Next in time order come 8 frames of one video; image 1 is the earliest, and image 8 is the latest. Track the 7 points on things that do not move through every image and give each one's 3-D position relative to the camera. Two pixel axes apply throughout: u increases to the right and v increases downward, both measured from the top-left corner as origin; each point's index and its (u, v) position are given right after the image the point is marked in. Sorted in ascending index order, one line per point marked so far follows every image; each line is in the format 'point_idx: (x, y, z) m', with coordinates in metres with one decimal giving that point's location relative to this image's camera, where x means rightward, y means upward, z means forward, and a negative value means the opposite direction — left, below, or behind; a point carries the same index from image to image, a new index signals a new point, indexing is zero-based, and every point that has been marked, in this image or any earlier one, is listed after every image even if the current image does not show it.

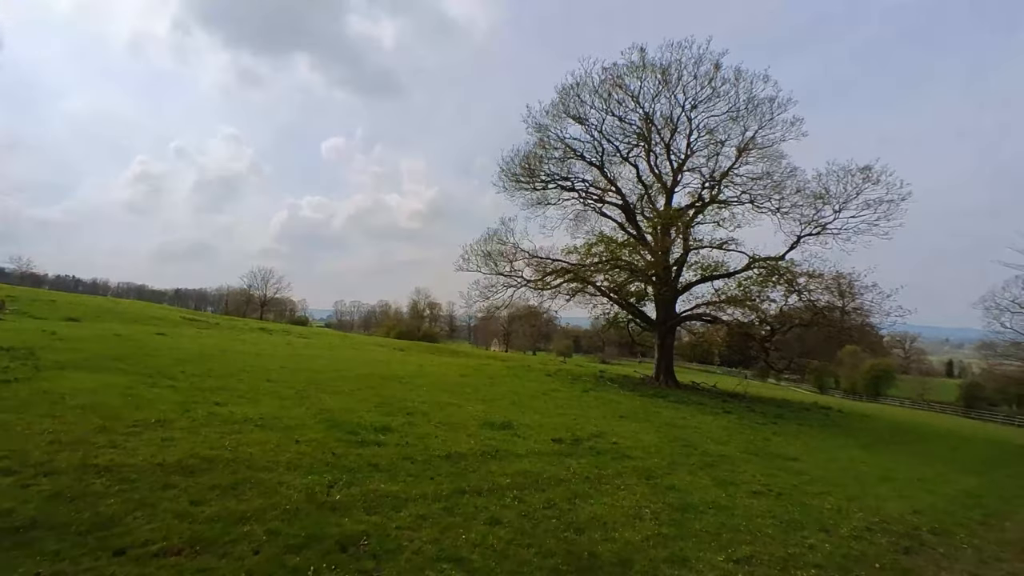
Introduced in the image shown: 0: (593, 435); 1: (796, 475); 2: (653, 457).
0: (+2.7, -4.9, +15.9) m
1: (+8.5, -5.6, +14.5) m
2: (+4.1, -5.0, +14.3) m
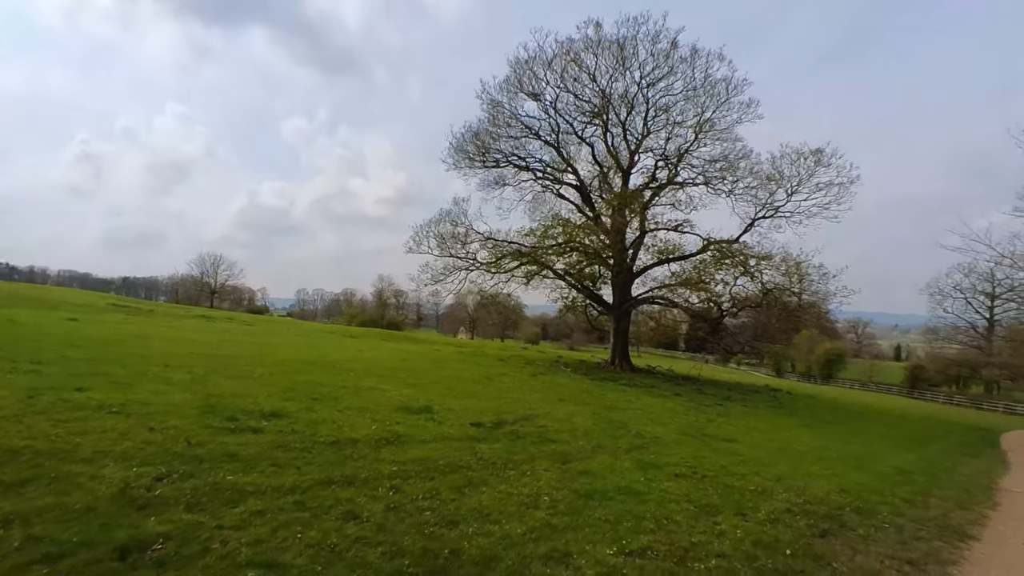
0: (+0.2, -4.1, +14.9) m
1: (+6.1, -4.8, +13.8) m
2: (+1.8, -4.2, +13.3) m
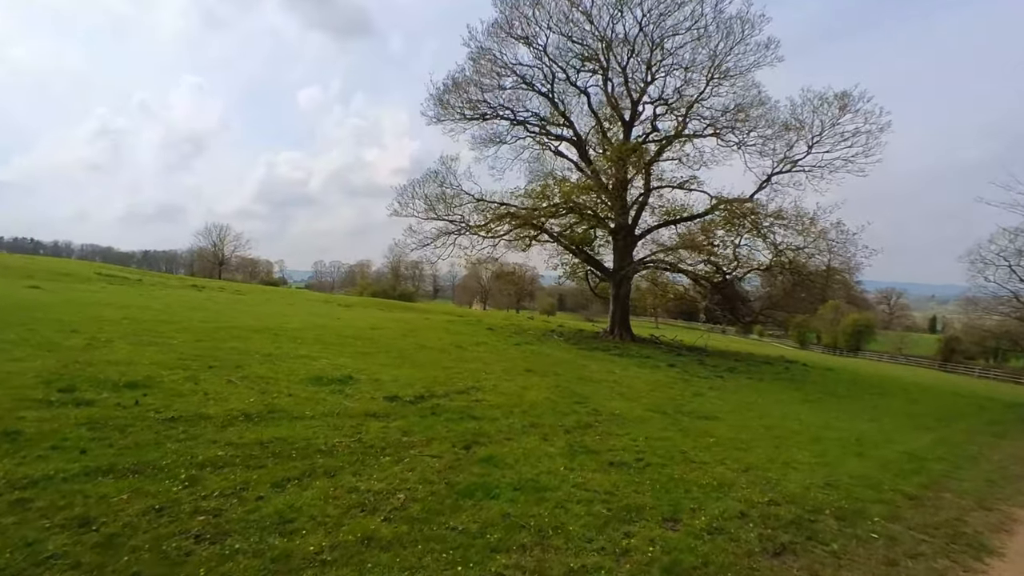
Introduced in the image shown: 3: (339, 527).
0: (-1.5, -2.7, +12.8) m
1: (+4.3, -3.5, +11.4) m
2: (-0.1, -3.0, +11.1) m
3: (-2.0, -2.7, +5.5) m
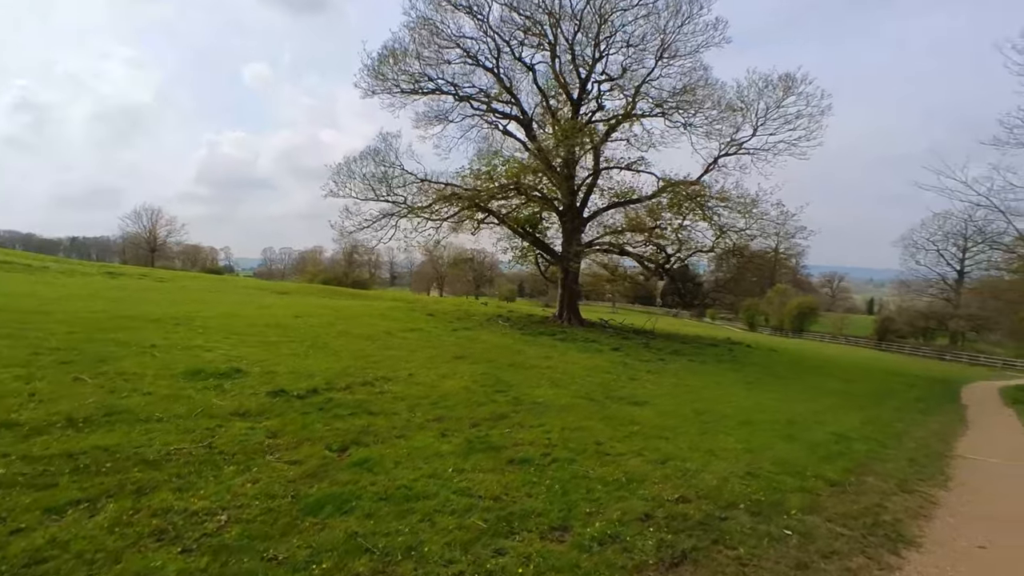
0: (-3.7, -2.3, +11.5) m
1: (+2.3, -3.0, +10.6) m
2: (-2.1, -2.5, +10.0) m
3: (-3.5, -2.4, +4.2) m
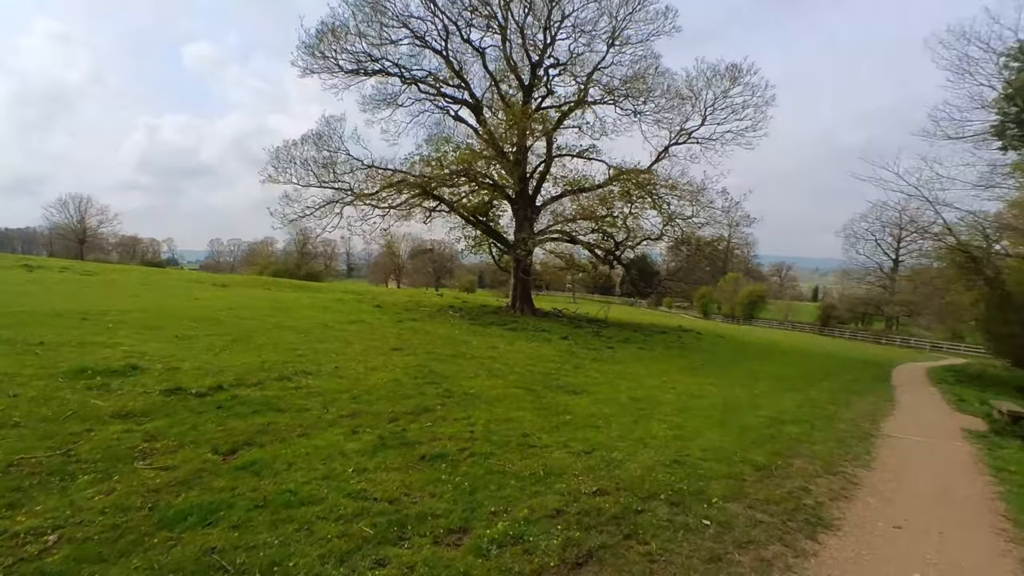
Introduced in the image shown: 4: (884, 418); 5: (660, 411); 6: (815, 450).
0: (-5.2, -2.0, +10.6) m
1: (+0.8, -2.7, +10.2) m
2: (-3.5, -2.2, +9.2) m
3: (-4.5, -2.3, +3.4) m
4: (+11.3, -3.9, +14.6) m
5: (+3.6, -3.0, +11.8) m
6: (+6.4, -3.4, +10.2) m
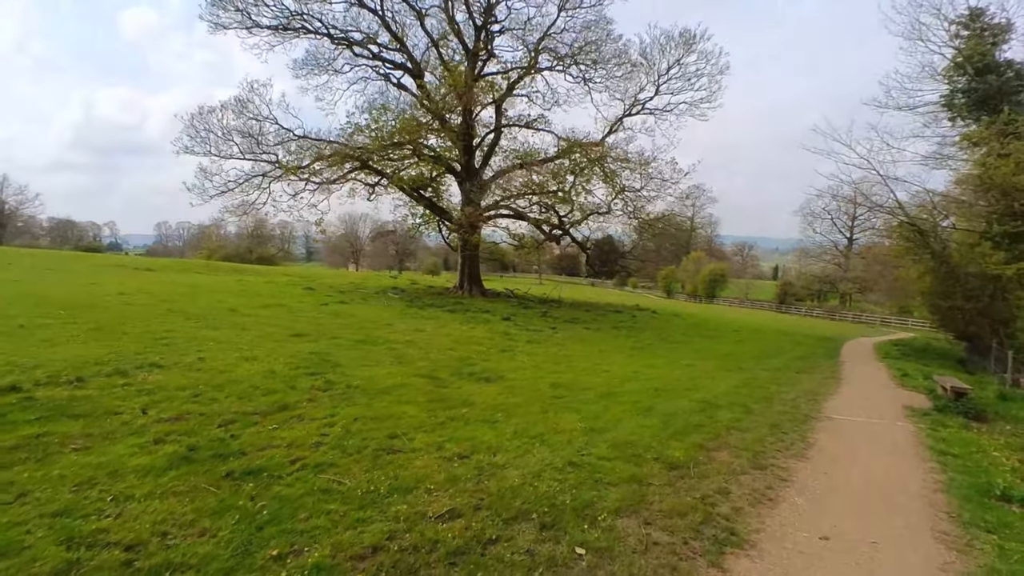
0: (-7.3, -1.5, +8.7) m
1: (-1.3, -2.1, +8.6) m
2: (-5.5, -1.8, +7.4) m
3: (-6.2, -2.1, +1.5) m
4: (+8.9, -3.1, +13.7) m
5: (+1.5, -2.4, +10.4) m
6: (+4.4, -2.8, +9.0) m
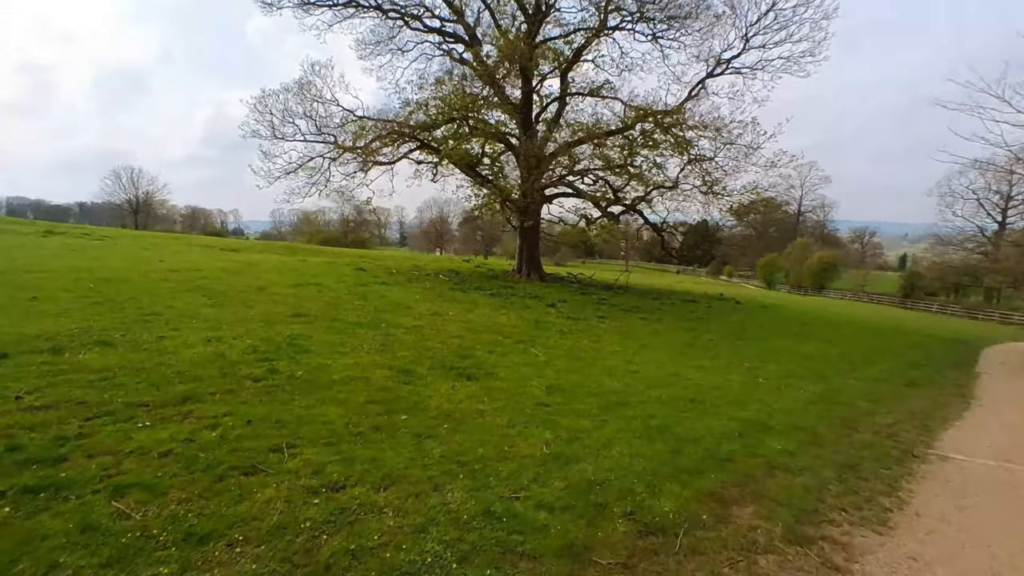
0: (-7.9, -1.0, +8.1) m
1: (-2.0, -1.8, +7.0) m
2: (-6.3, -1.3, +6.5) m
3: (-8.1, -1.7, +0.9) m
4: (+9.0, -2.8, +10.0) m
5: (+1.1, -2.0, +8.2) m
6: (+3.7, -2.6, +6.3) m
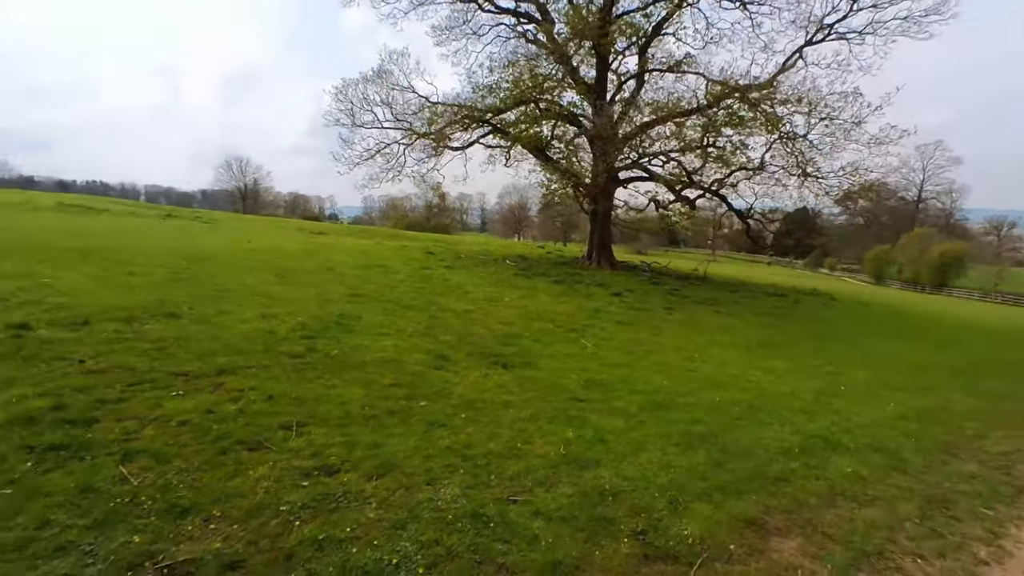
0: (-7.2, -0.5, +8.9) m
1: (-1.6, -1.5, +6.8) m
2: (-6.0, -1.0, +7.1) m
3: (-8.6, -1.4, +1.8) m
4: (+9.7, -2.9, +8.1) m
5: (+1.6, -1.8, +7.5) m
6: (+3.8, -2.5, +5.3) m
